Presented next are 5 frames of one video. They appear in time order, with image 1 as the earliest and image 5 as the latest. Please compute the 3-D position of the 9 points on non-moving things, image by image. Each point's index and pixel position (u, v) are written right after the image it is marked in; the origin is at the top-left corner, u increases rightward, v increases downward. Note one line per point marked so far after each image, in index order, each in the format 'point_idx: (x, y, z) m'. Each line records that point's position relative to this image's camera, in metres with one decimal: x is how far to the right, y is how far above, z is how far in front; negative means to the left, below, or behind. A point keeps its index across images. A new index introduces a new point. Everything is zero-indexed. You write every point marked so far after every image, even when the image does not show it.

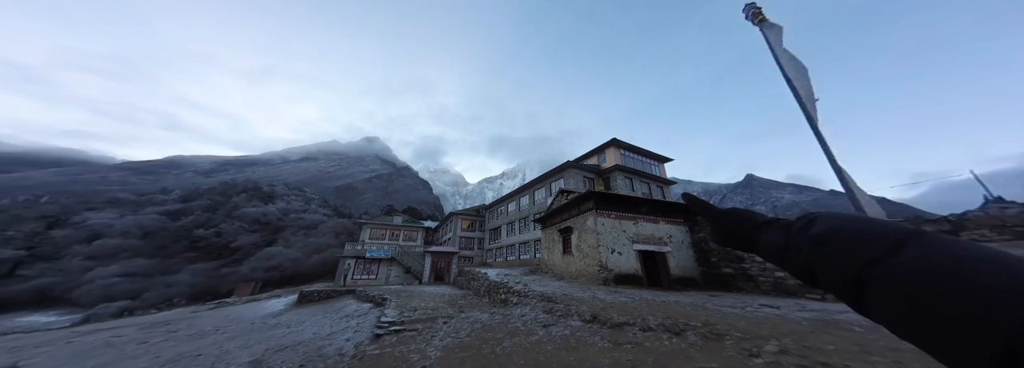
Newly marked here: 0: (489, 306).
0: (-1.6, -7.9, +15.9) m
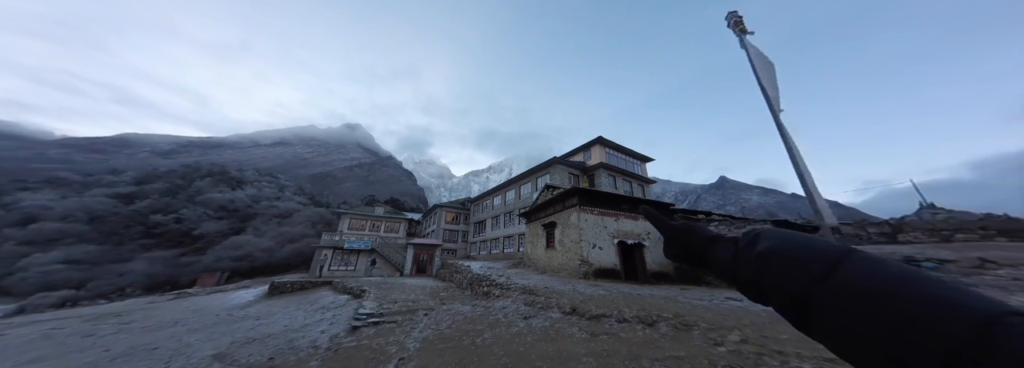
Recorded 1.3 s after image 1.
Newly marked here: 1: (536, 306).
0: (-2.8, -7.4, +15.9) m
1: (+0.9, -5.0, +10.0) m
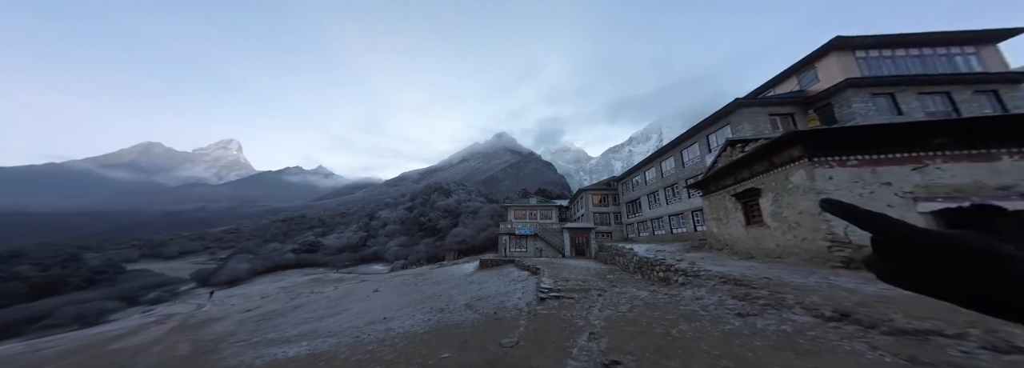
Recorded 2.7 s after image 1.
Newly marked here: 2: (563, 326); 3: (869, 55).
0: (+8.0, -6.0, +14.7) m
1: (+7.5, -3.6, +7.6) m
2: (+2.1, -5.9, +10.1) m
3: (+25.5, +8.9, +17.7) m
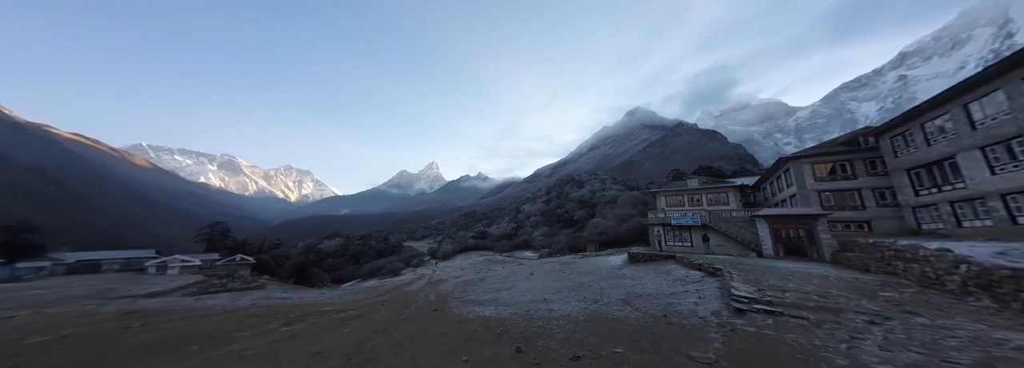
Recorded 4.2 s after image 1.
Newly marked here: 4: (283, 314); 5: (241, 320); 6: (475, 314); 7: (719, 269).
0: (+15.8, -4.1, +7.5) m
1: (+11.6, -2.3, +1.7) m
2: (+8.5, -4.9, +6.6) m
3: (+30.6, +12.5, +1.2) m
4: (-18.2, -10.3, +19.6) m
5: (-20.3, -10.2, +18.6) m
6: (-2.5, -8.2, +15.4) m
7: (+15.6, -6.2, +17.8) m
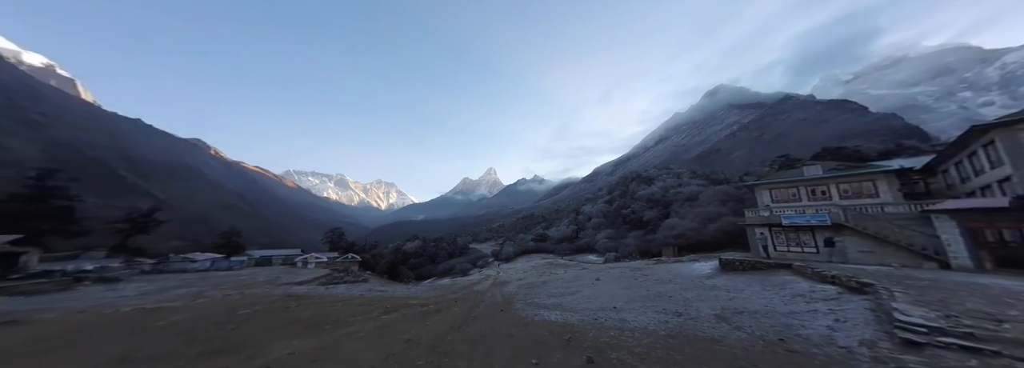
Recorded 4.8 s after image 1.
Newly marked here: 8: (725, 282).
0: (+17.5, -3.2, +2.8) m
1: (+11.9, -1.5, -1.8) m
2: (+10.1, -4.3, +3.7) m
3: (+29.5, +14.2, -6.5) m
4: (-12.4, -11.2, +22.6) m
5: (-14.6, -11.1, +22.1) m
6: (+1.8, -8.3, +14.8) m
7: (+19.8, -5.3, +12.8) m
8: (+17.6, -7.8, +19.5) m
